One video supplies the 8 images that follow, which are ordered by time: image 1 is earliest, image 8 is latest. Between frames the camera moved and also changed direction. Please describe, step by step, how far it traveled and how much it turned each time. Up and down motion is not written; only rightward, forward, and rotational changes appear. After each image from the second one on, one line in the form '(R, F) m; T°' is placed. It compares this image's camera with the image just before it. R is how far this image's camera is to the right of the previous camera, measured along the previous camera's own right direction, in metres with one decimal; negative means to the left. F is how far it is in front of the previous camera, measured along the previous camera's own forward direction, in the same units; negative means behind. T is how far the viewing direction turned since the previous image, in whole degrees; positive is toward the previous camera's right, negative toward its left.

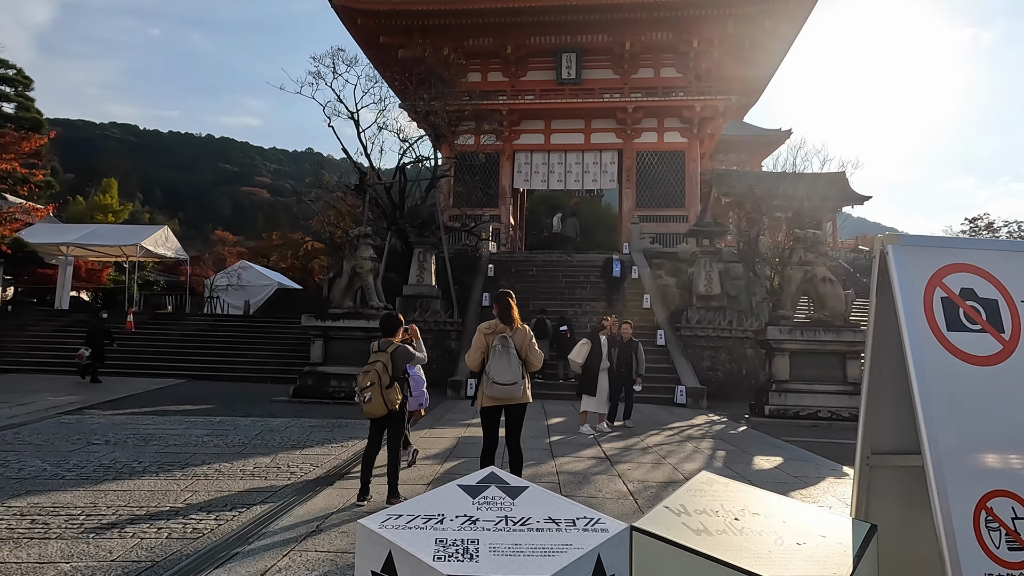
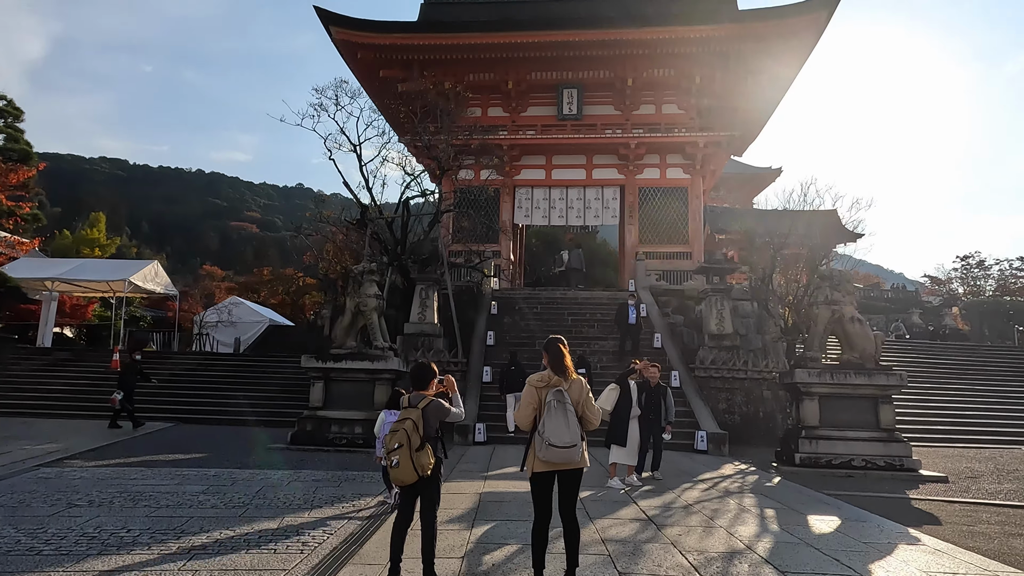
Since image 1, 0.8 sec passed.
(-0.3, +0.4) m; +1°
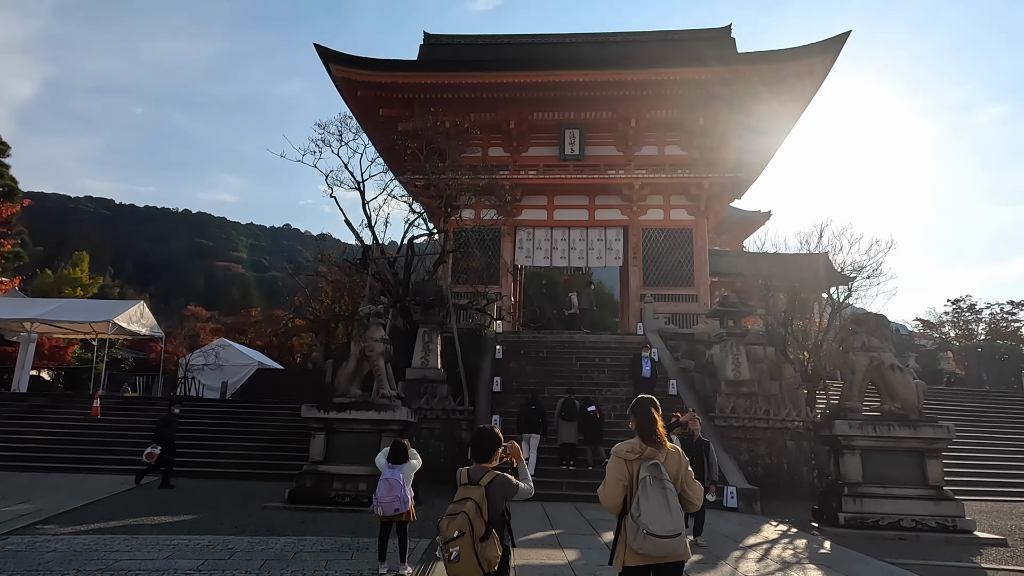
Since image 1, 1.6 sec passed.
(-0.4, +0.5) m; +1°
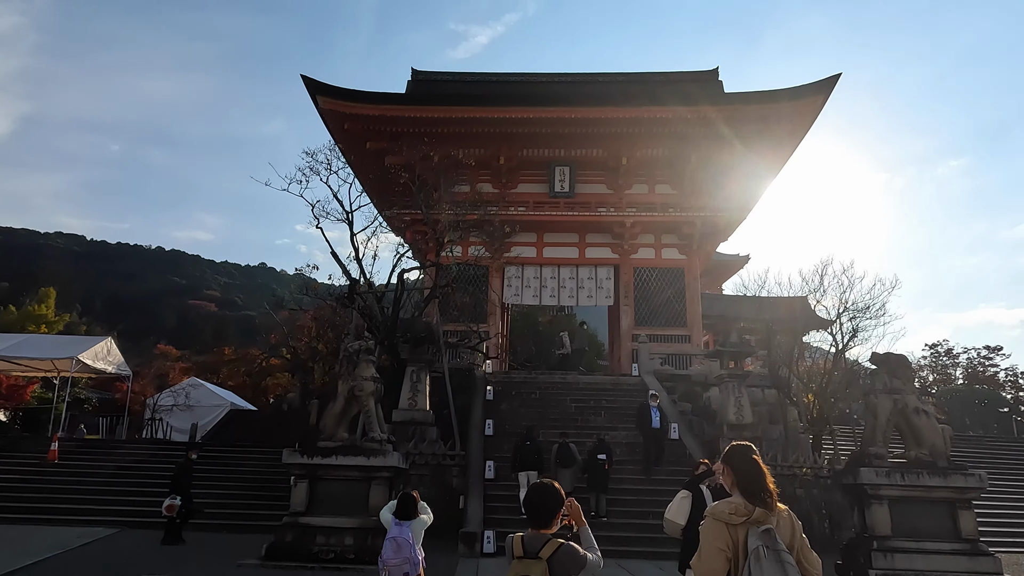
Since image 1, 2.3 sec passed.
(-0.3, +0.5) m; +2°
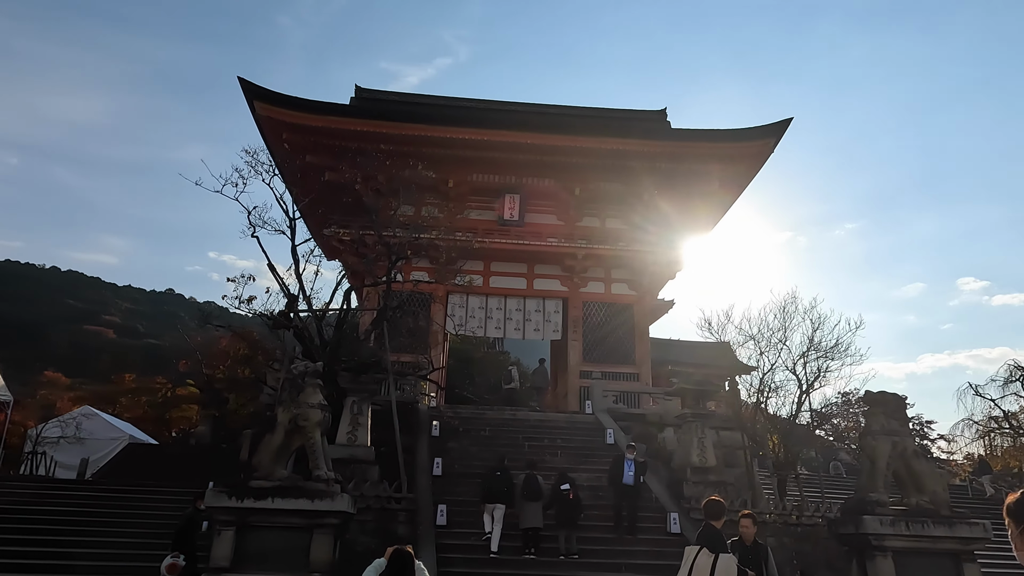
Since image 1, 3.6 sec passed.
(-0.6, +0.9) m; +7°
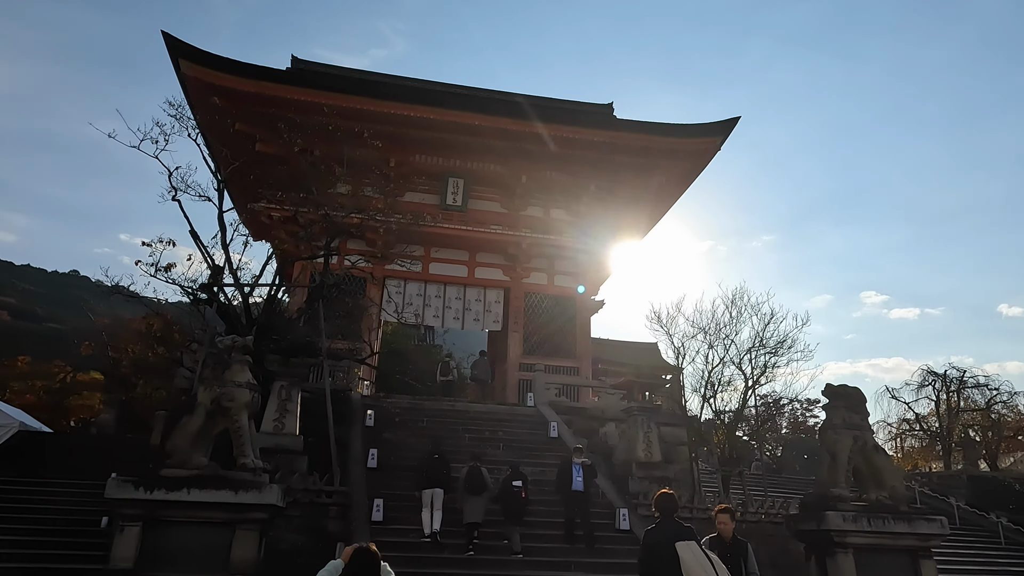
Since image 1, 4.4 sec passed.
(-0.3, +0.6) m; +6°
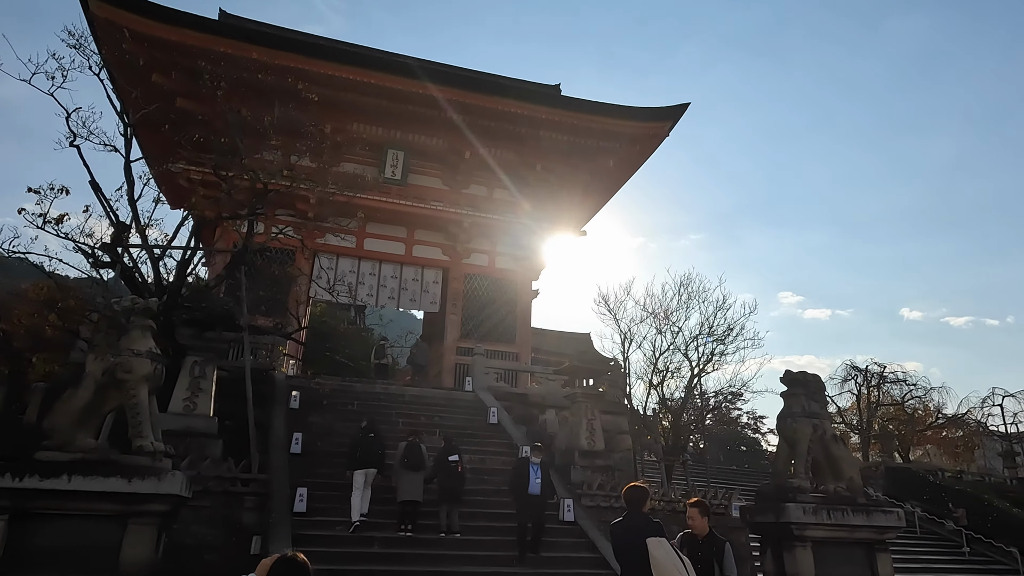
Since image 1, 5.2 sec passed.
(-0.1, +0.6) m; +6°
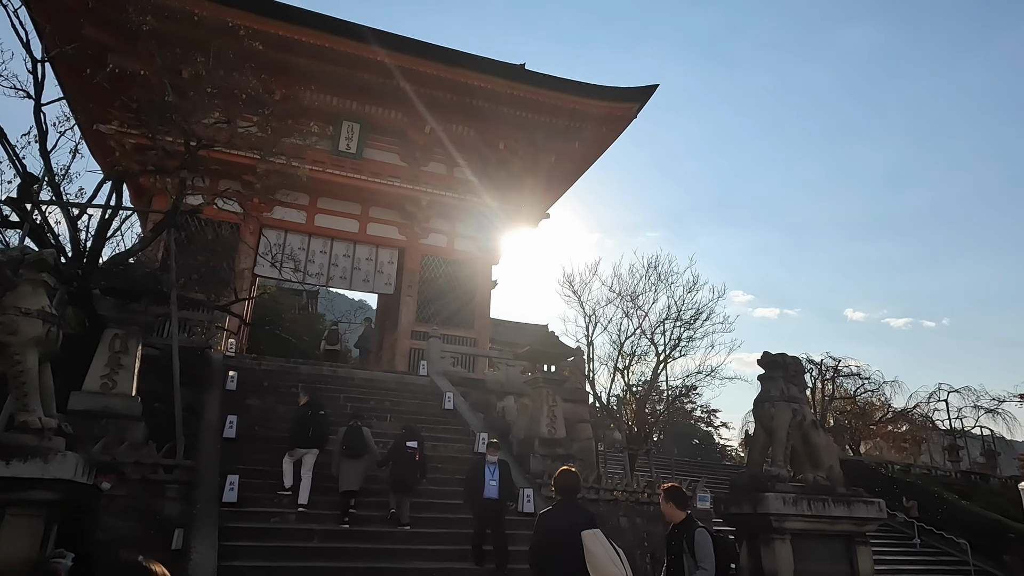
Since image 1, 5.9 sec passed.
(0.0, +0.6) m; +4°
